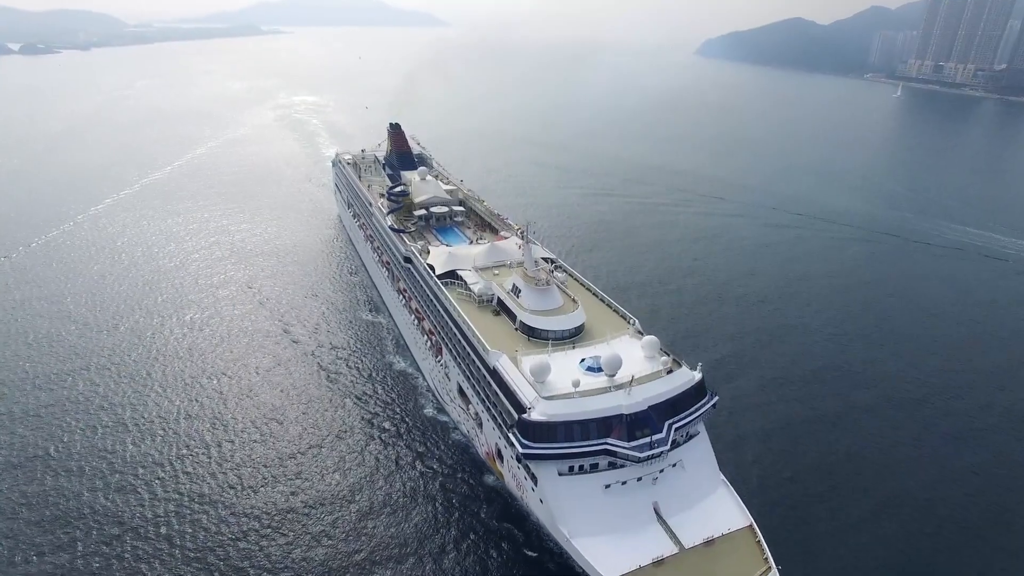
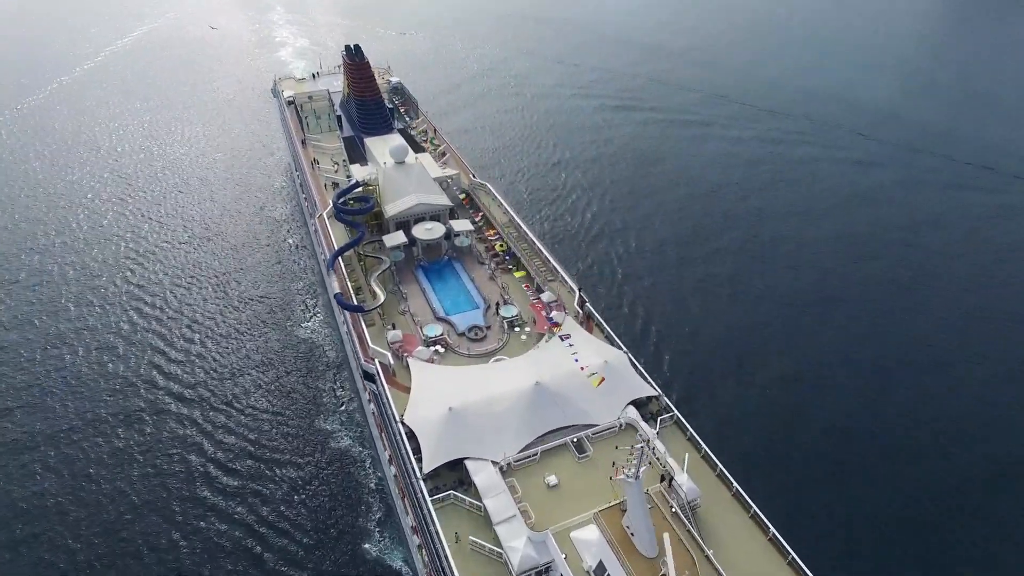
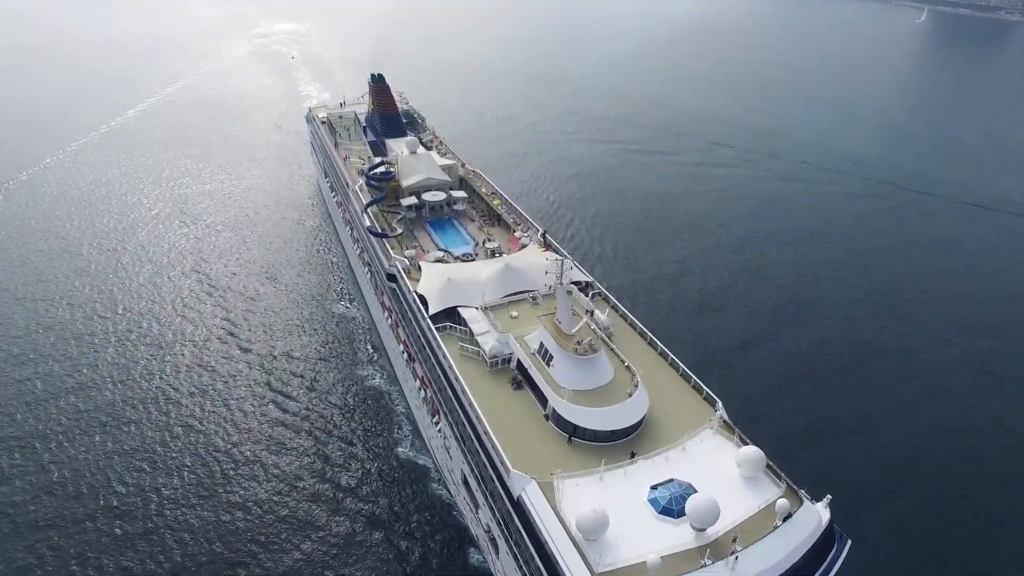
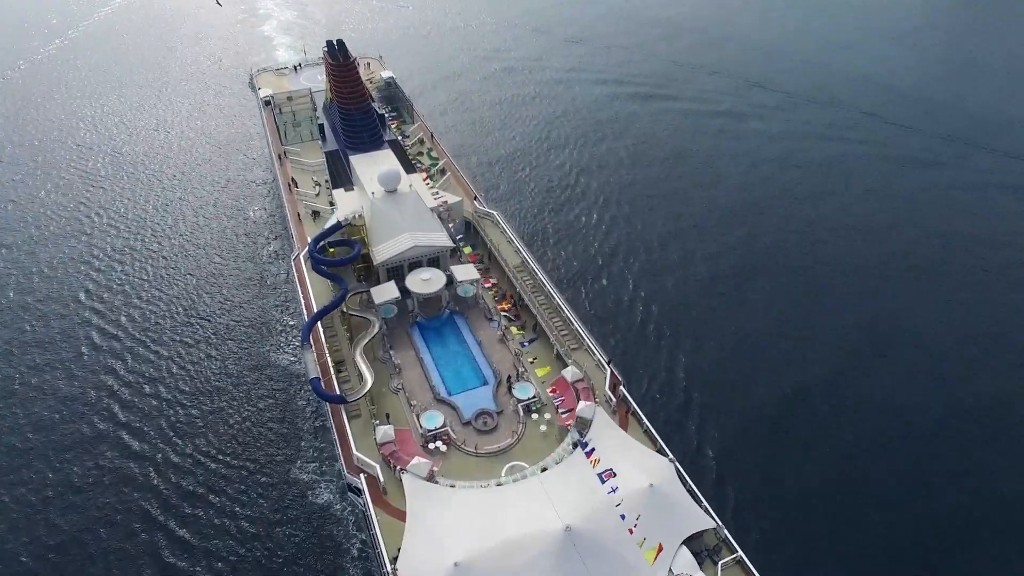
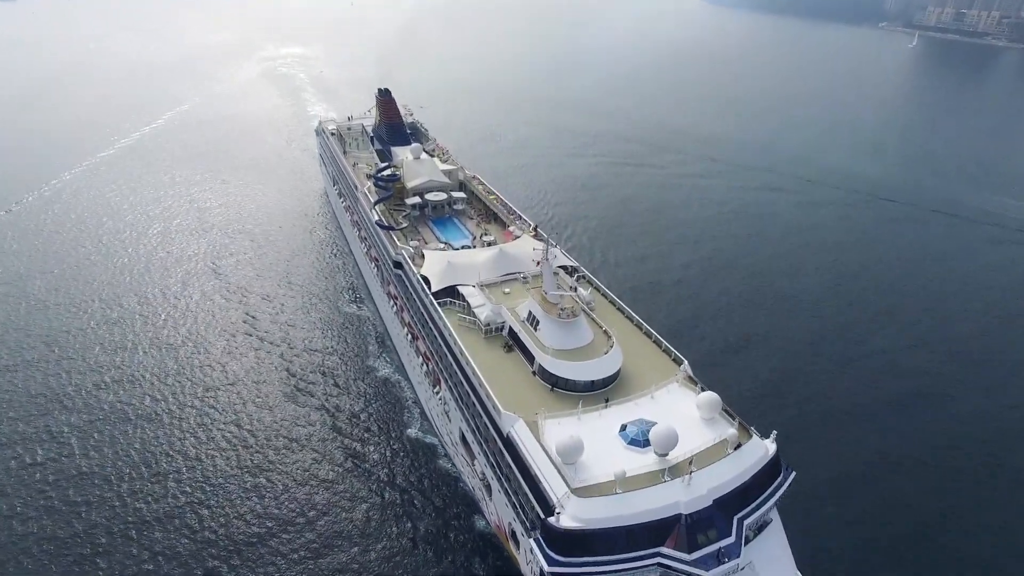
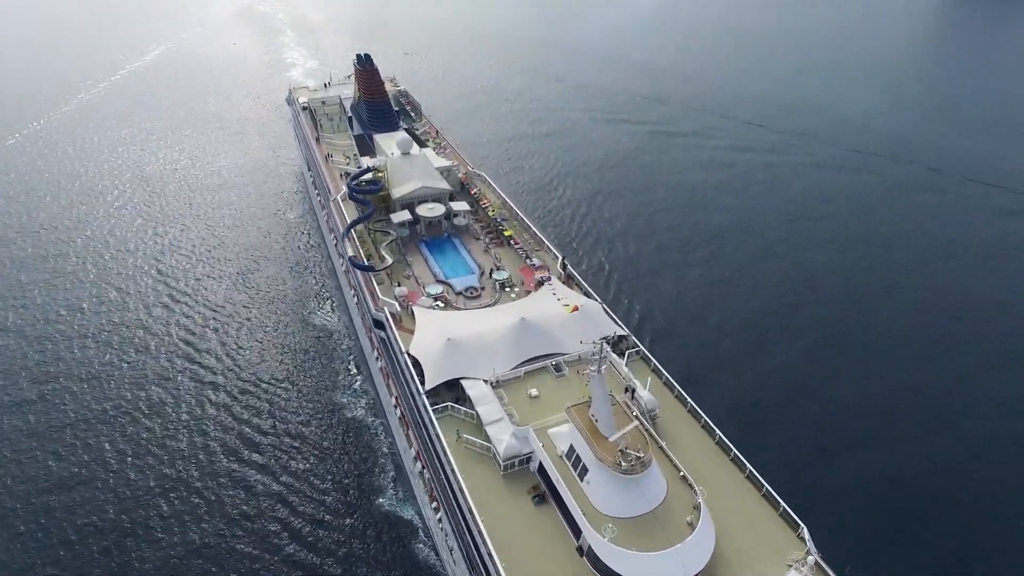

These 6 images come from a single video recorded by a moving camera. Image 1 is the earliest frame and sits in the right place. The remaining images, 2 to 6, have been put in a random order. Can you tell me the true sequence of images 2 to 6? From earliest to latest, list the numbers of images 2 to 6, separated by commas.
5, 3, 6, 2, 4
